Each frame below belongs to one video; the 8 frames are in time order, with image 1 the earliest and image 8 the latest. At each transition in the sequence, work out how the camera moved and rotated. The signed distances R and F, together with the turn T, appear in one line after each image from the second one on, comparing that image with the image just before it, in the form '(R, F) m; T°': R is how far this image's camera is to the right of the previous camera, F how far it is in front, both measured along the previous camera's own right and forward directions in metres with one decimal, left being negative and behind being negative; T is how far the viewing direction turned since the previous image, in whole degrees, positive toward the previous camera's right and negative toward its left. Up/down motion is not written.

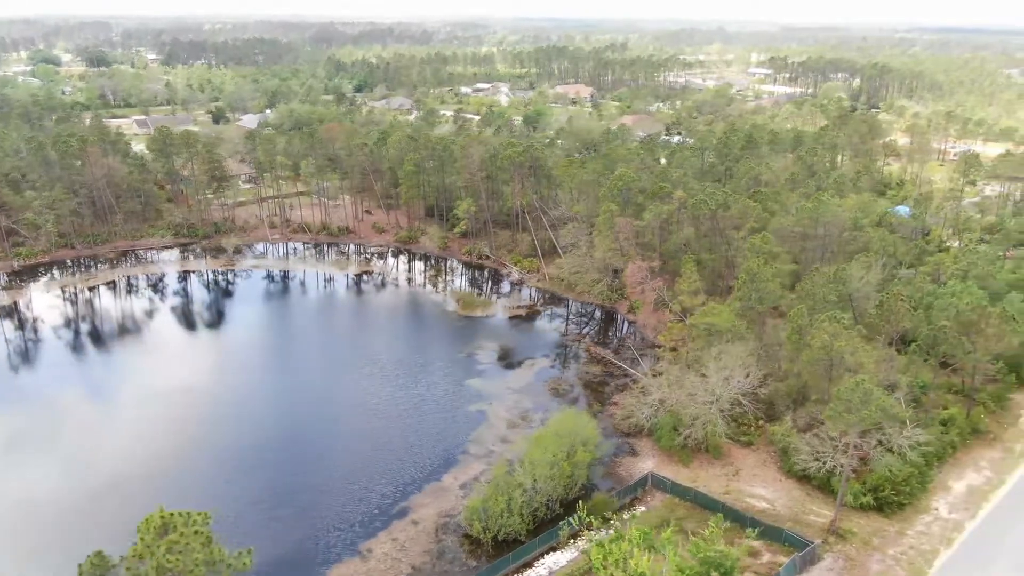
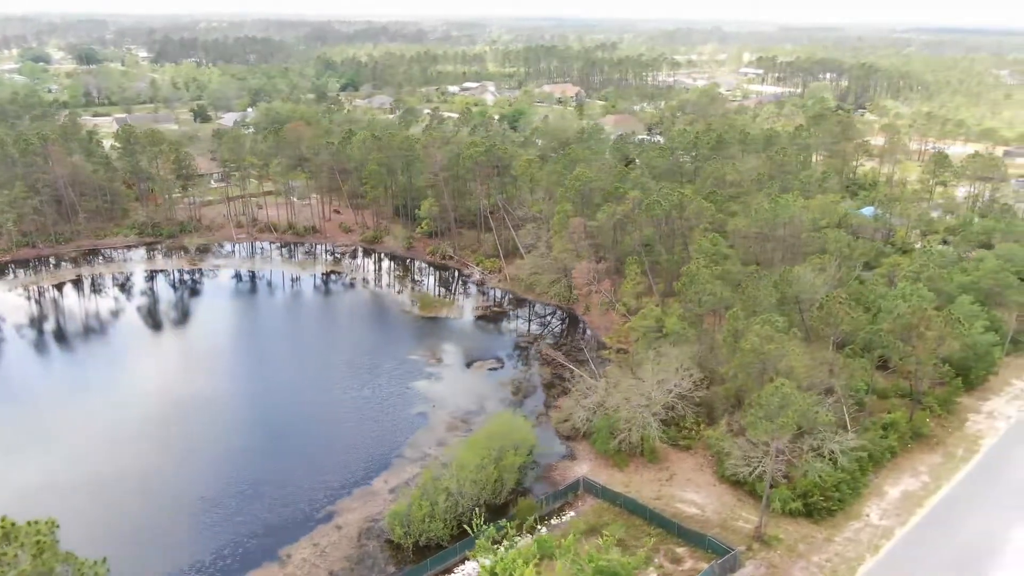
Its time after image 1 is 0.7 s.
(+2.1, +0.3) m; 0°
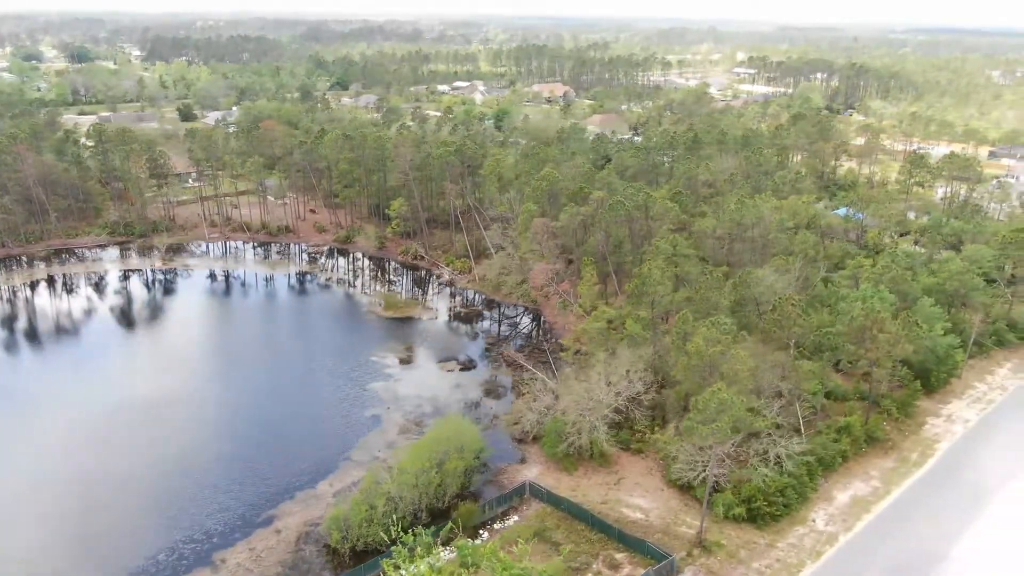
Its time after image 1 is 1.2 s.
(+1.6, +0.3) m; 0°
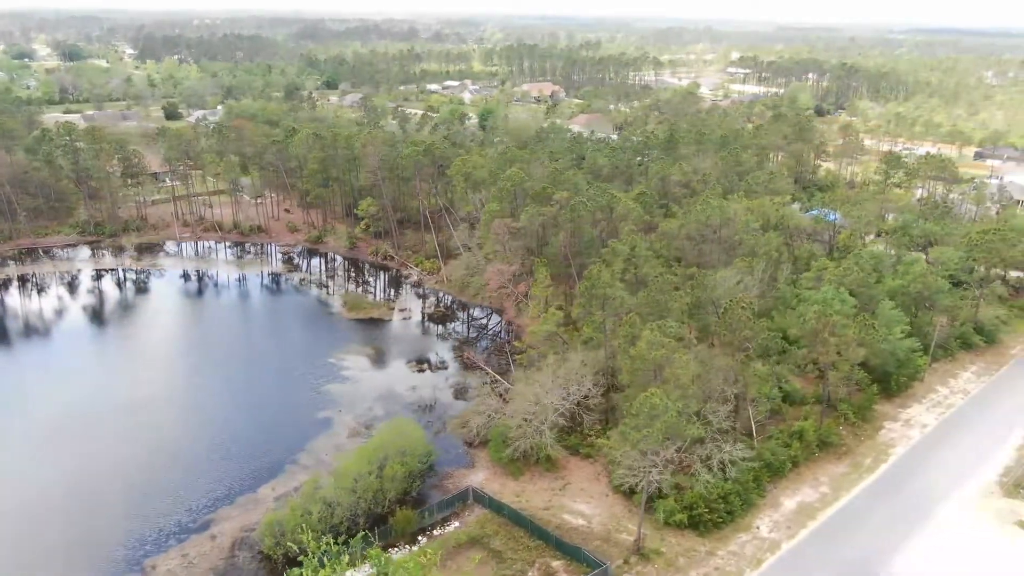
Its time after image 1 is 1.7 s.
(+1.7, +0.4) m; 0°
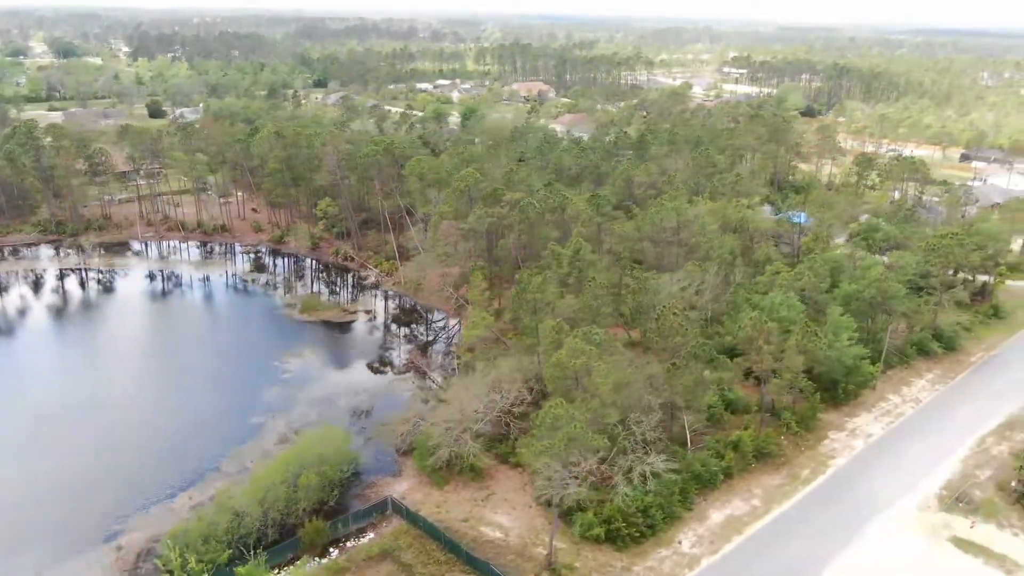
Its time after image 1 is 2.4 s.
(+2.4, +0.7) m; 0°
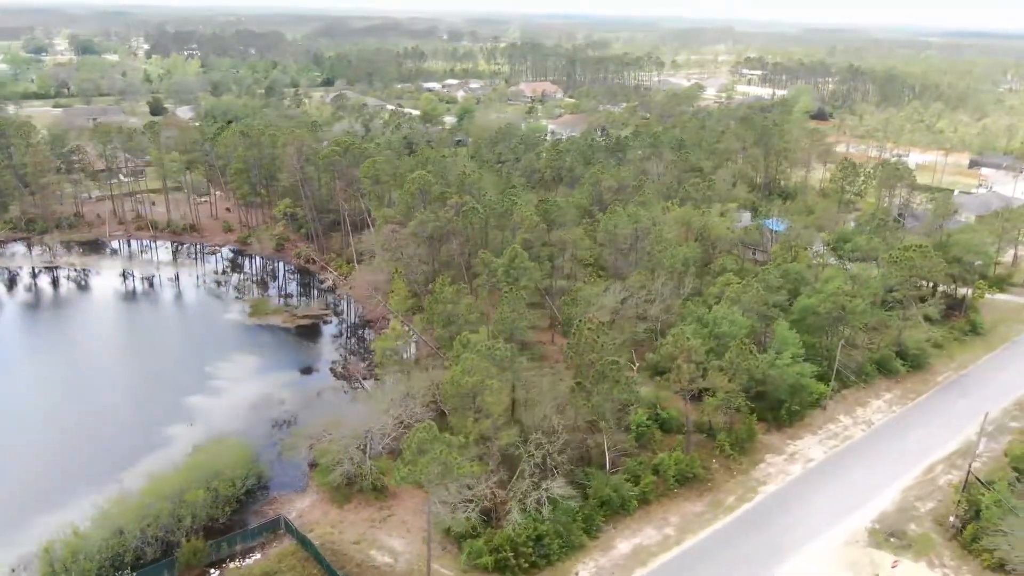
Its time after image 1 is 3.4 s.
(+3.4, +1.2) m; -2°
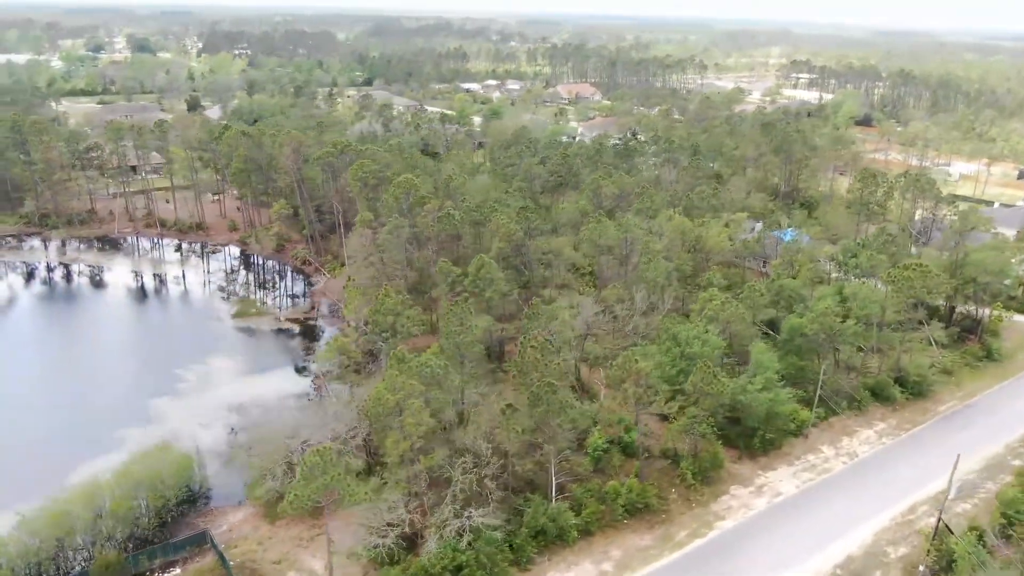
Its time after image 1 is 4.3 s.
(+3.0, +1.2) m; -4°
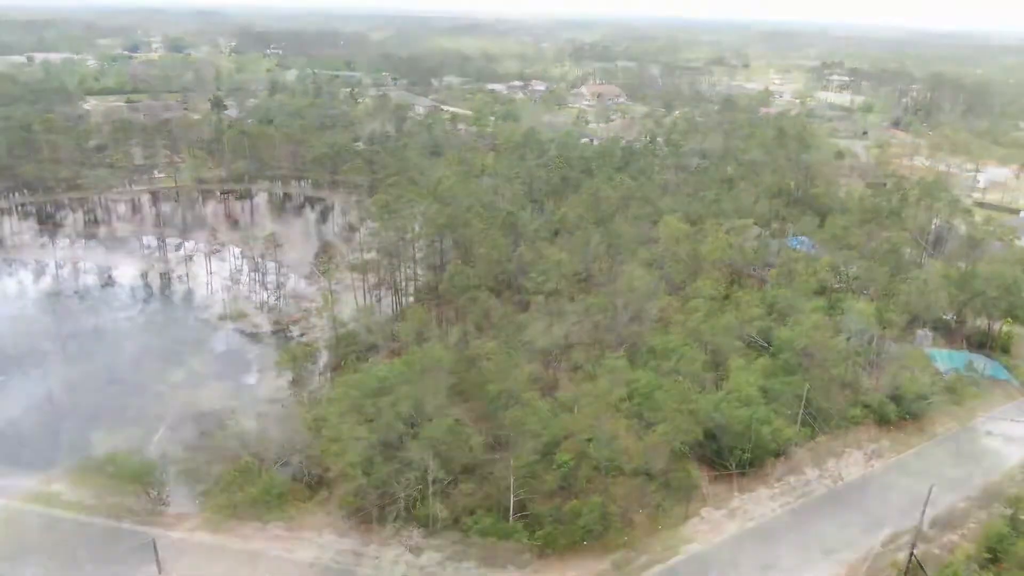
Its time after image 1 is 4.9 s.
(+1.9, +0.8) m; -2°
